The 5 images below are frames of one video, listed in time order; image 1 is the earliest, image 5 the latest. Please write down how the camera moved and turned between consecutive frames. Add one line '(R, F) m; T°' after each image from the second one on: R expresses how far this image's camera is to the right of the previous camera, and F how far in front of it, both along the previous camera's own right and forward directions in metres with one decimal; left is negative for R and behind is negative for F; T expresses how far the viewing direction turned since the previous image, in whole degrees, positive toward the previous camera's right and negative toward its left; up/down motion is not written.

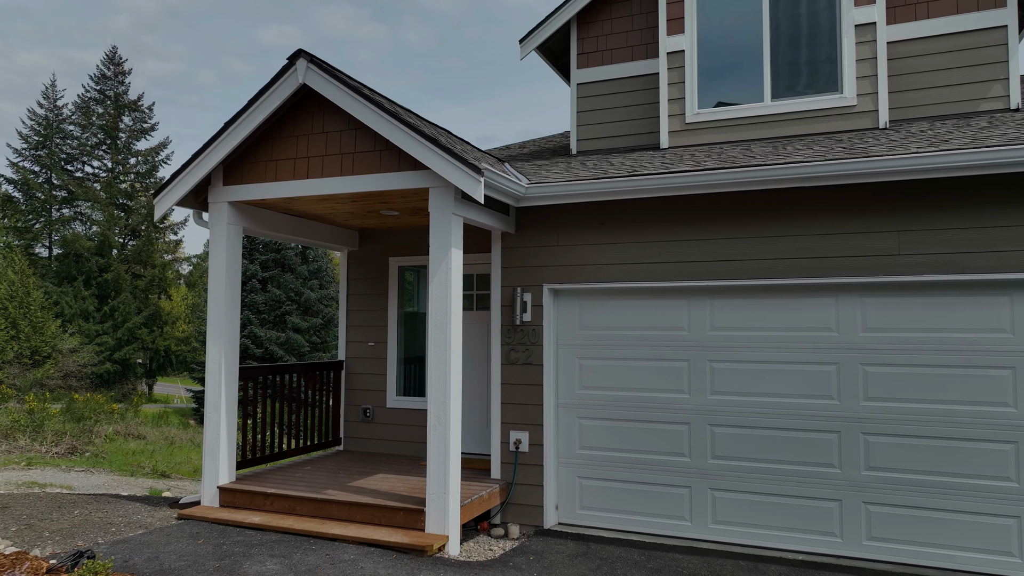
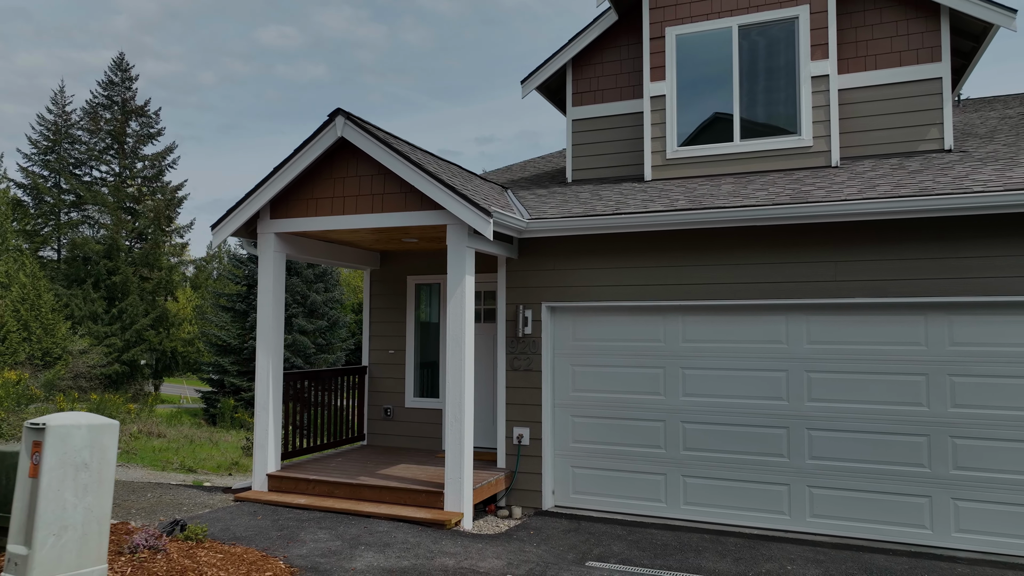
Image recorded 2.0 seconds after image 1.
(0.0, -1.0) m; 0°
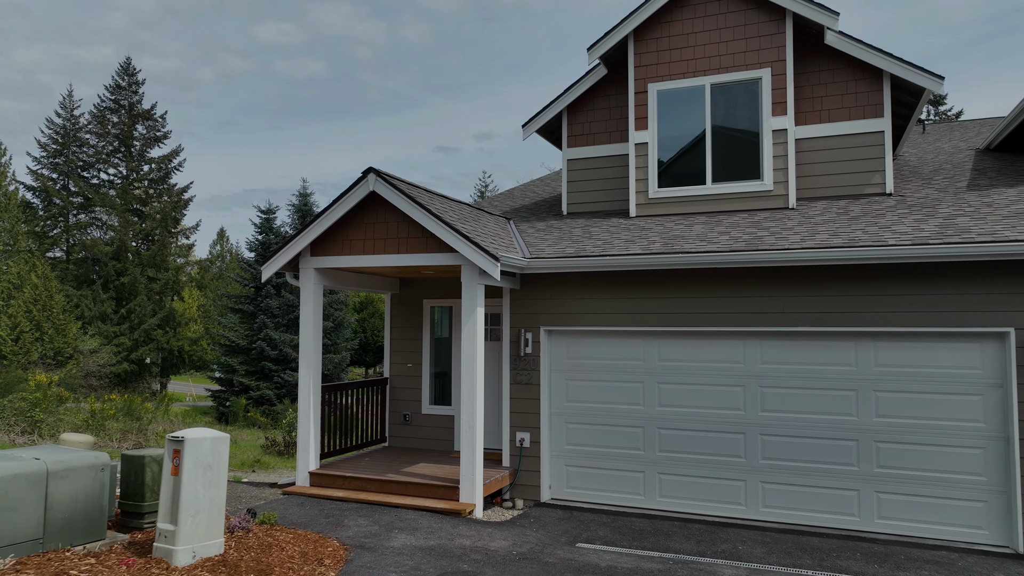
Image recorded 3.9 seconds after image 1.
(-0.1, -1.2) m; 0°
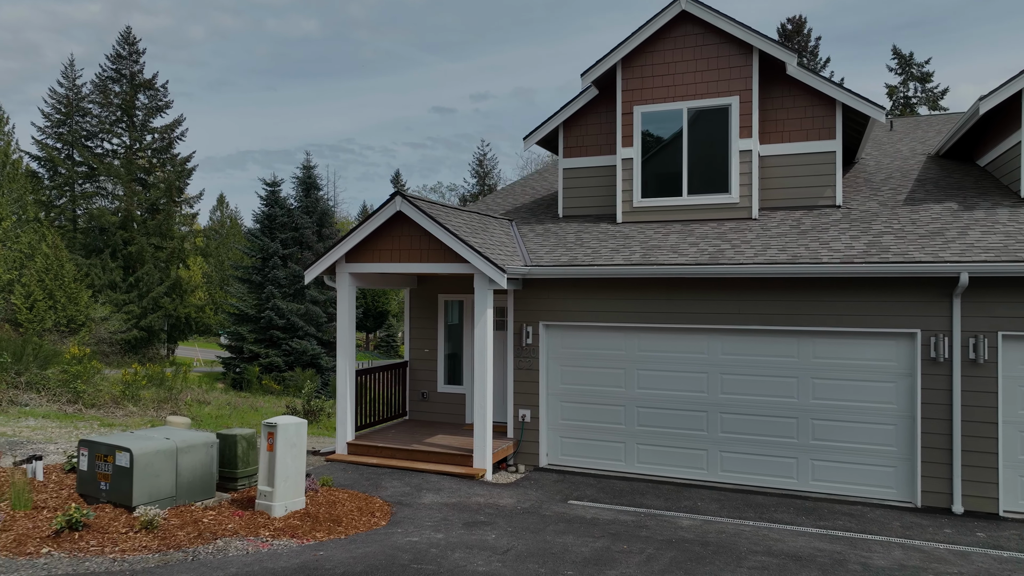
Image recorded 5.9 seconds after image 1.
(-0.1, -1.5) m; 0°
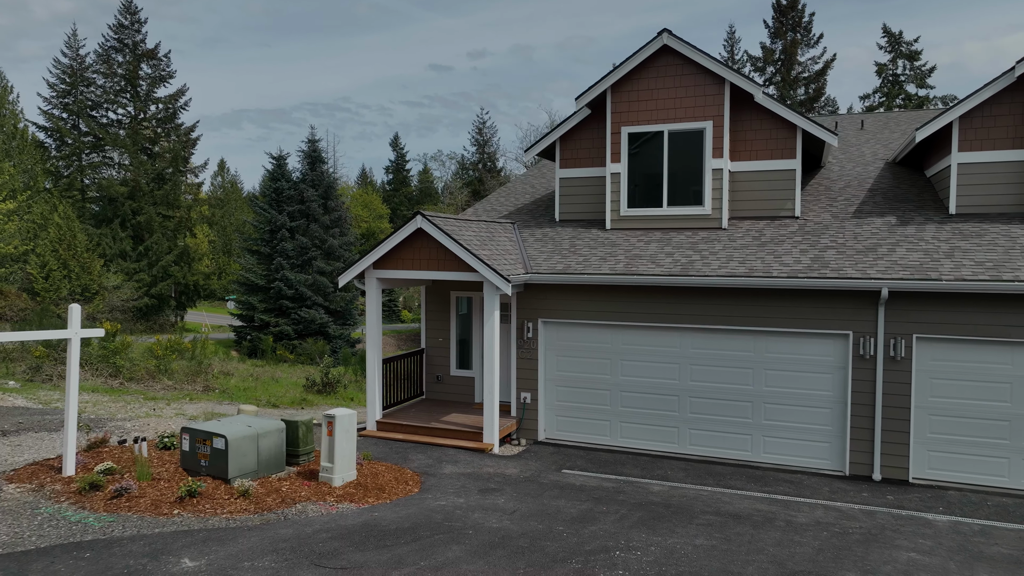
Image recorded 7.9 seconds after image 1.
(-0.1, -1.6) m; 0°
